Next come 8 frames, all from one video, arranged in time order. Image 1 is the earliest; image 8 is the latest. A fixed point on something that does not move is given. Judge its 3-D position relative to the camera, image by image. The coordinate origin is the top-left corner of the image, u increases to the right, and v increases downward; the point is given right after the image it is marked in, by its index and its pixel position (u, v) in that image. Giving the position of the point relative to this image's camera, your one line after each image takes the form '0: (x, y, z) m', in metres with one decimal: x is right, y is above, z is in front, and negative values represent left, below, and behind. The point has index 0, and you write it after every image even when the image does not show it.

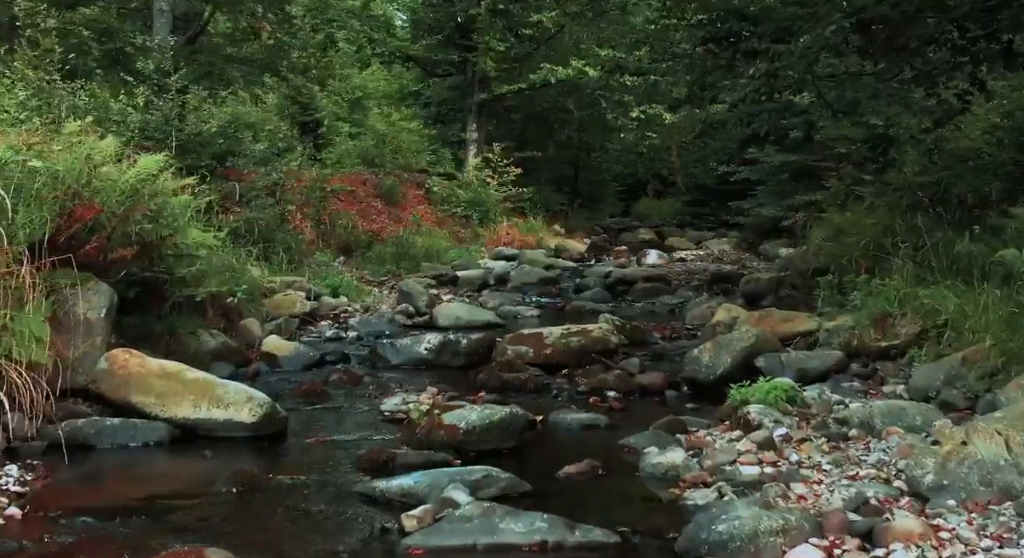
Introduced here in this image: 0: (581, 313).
0: (+1.0, -0.5, +13.5) m
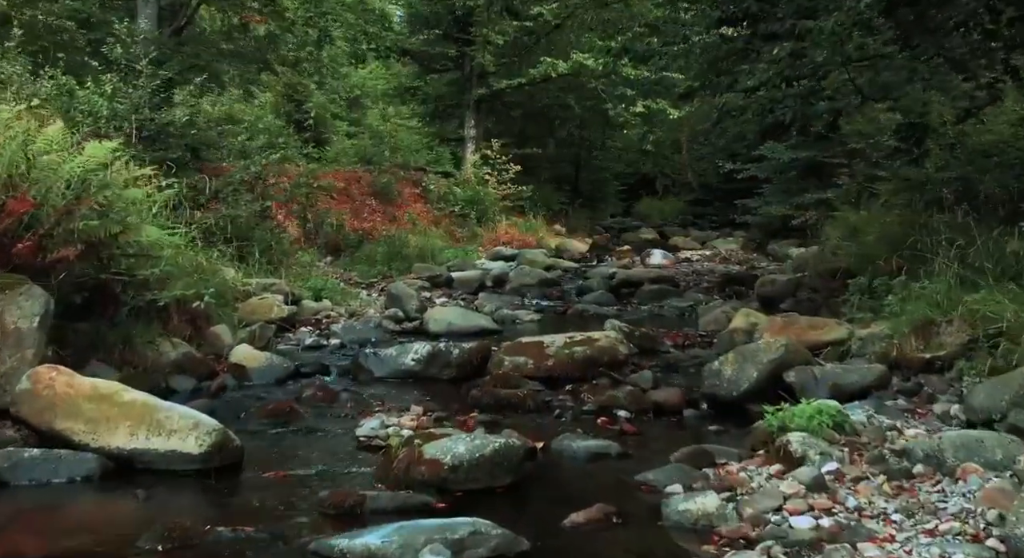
0: (+1.0, -0.6, +12.6) m
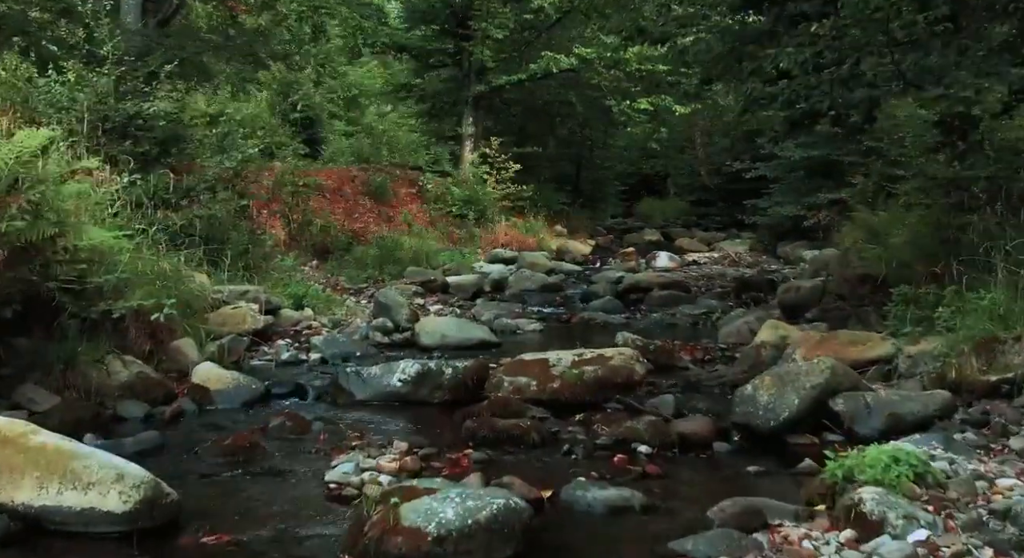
0: (+1.0, -0.6, +11.6) m
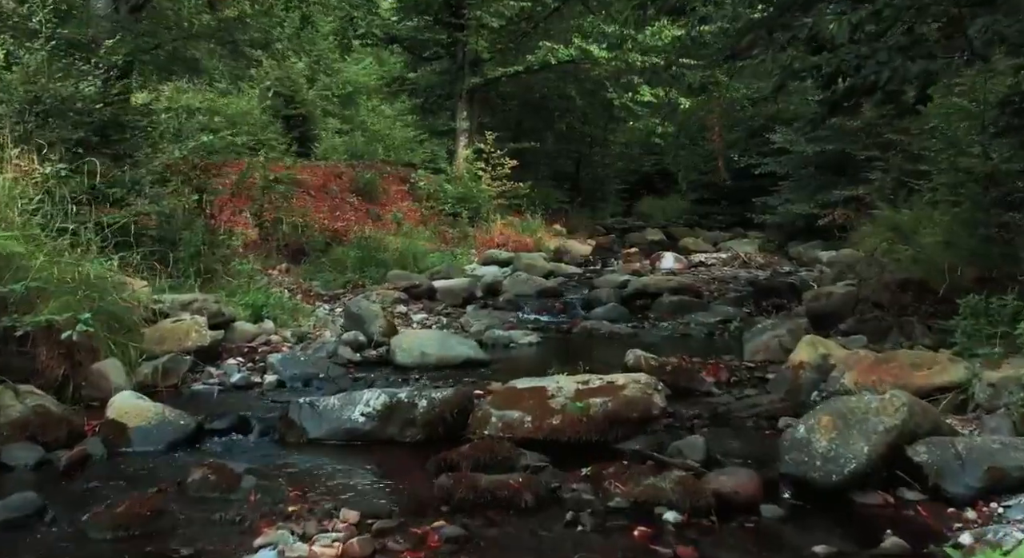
0: (+0.9, -0.7, +10.3) m
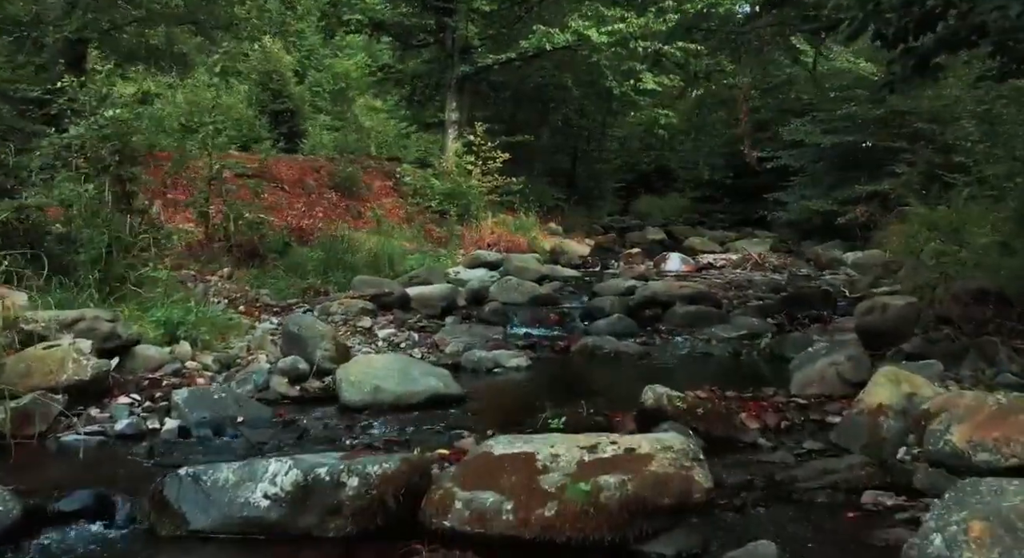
0: (+0.8, -0.8, +8.5) m
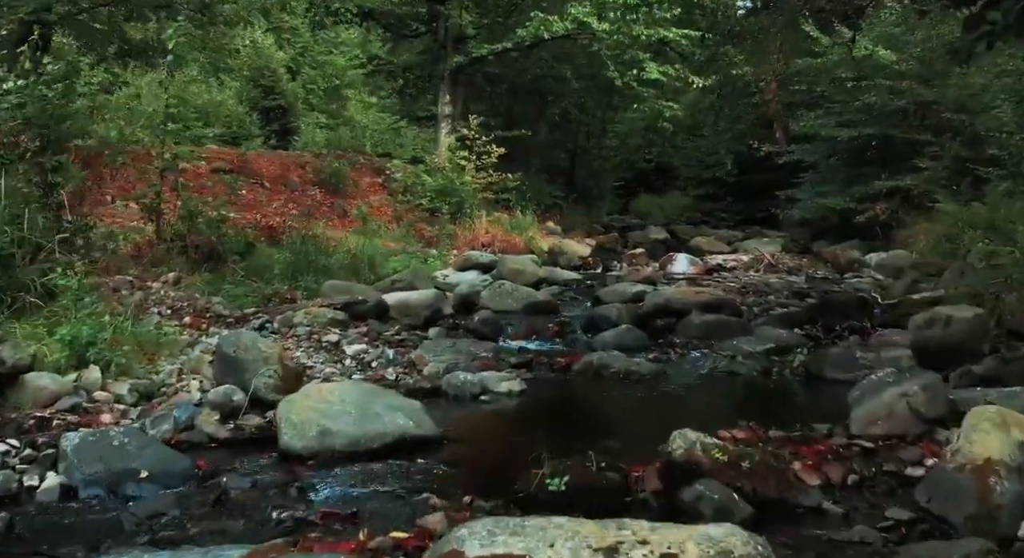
0: (+0.7, -0.8, +7.1) m
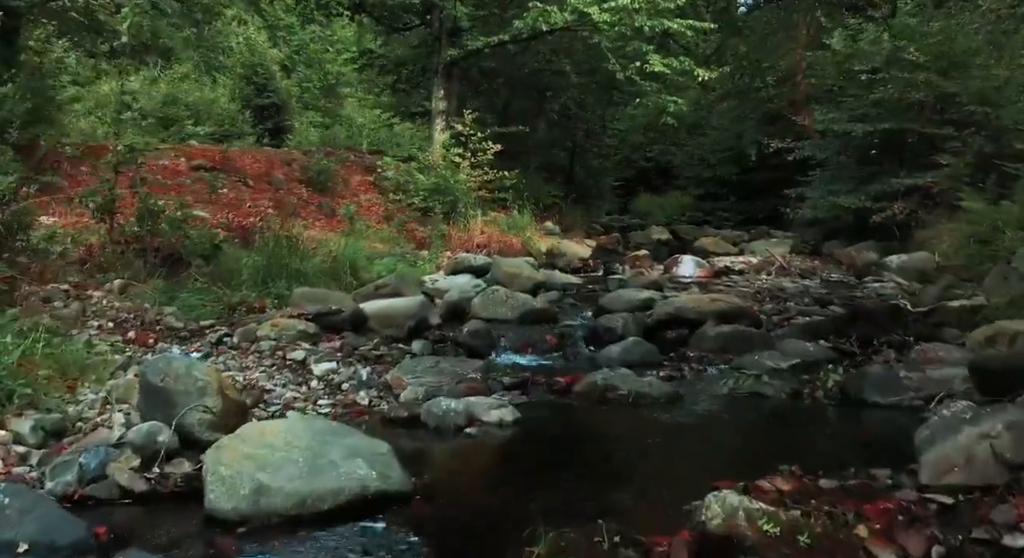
0: (+0.6, -0.9, +6.2) m
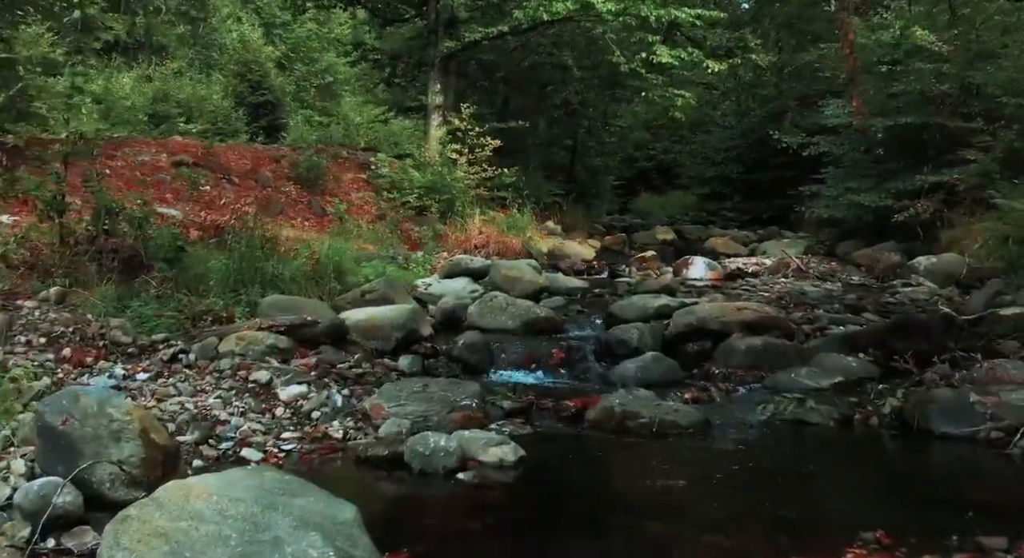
0: (+0.6, -0.9, +5.2) m
